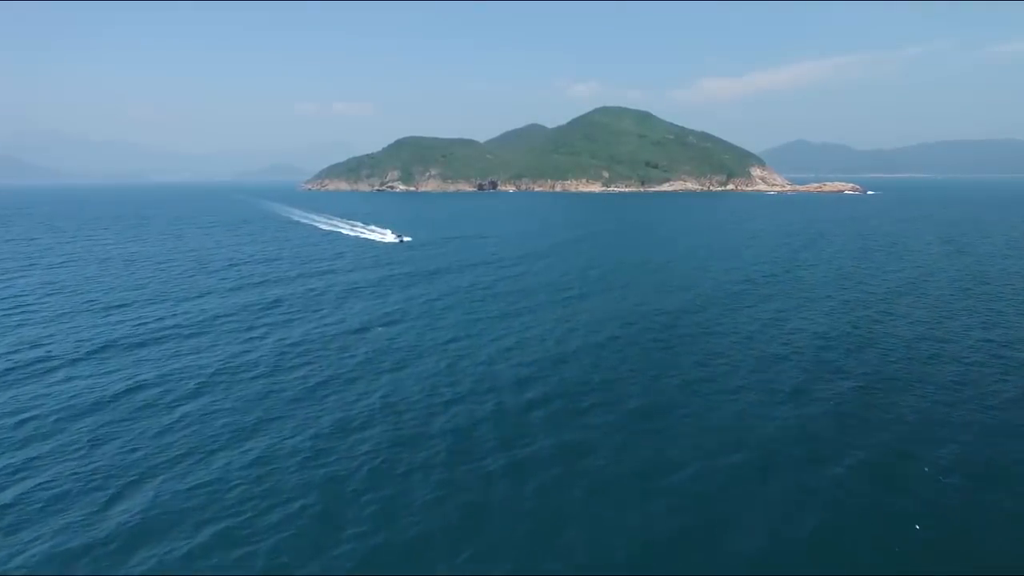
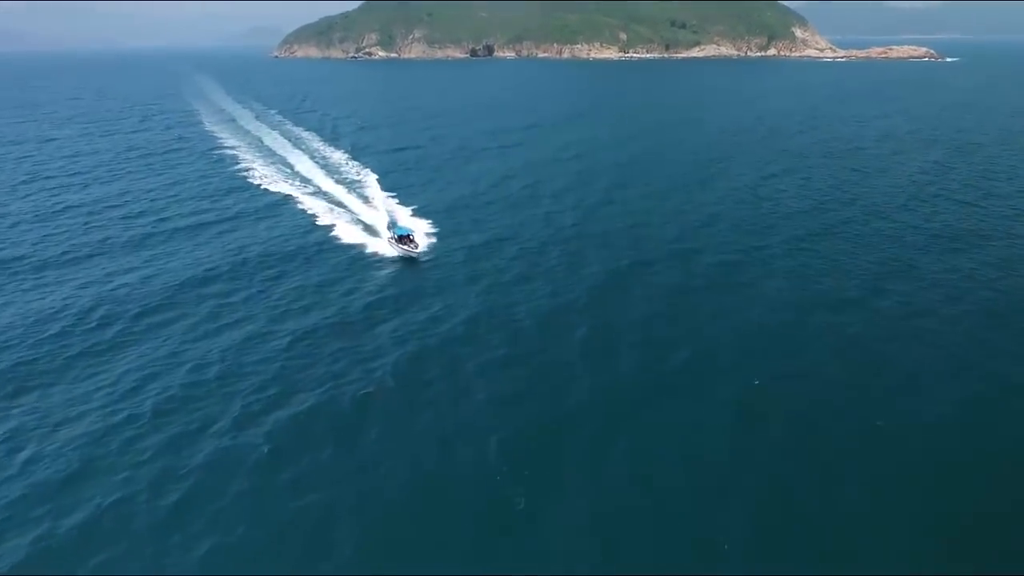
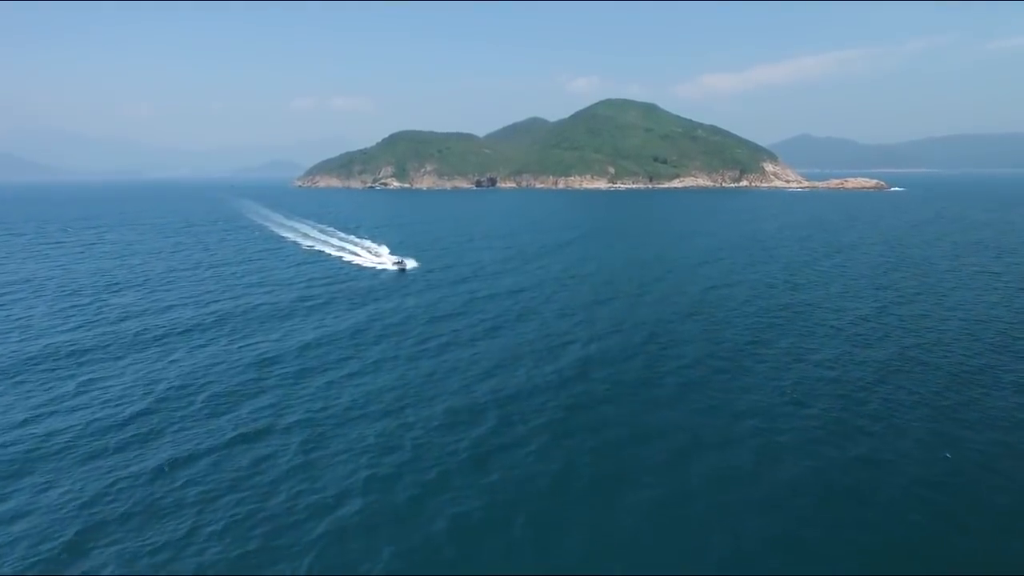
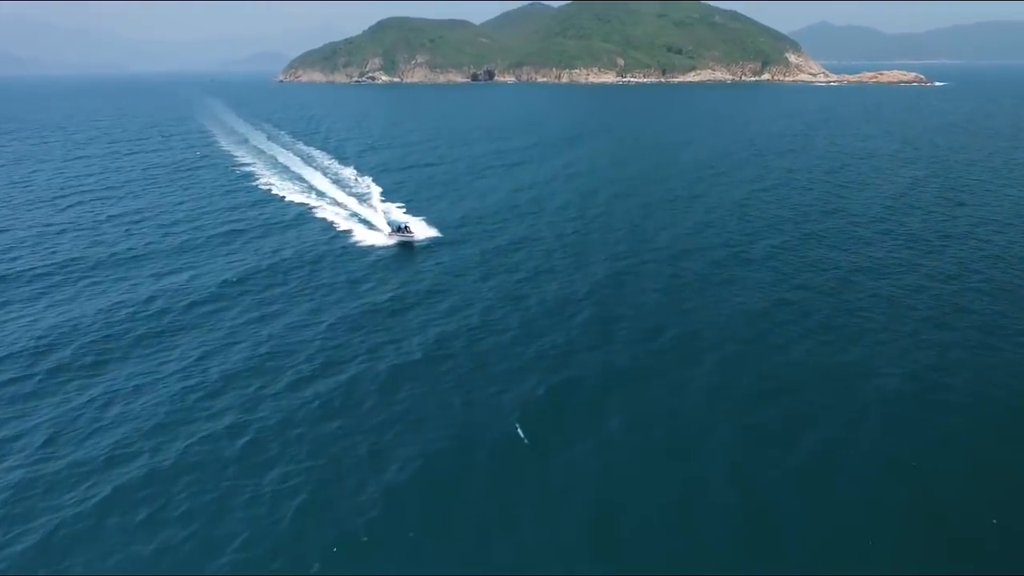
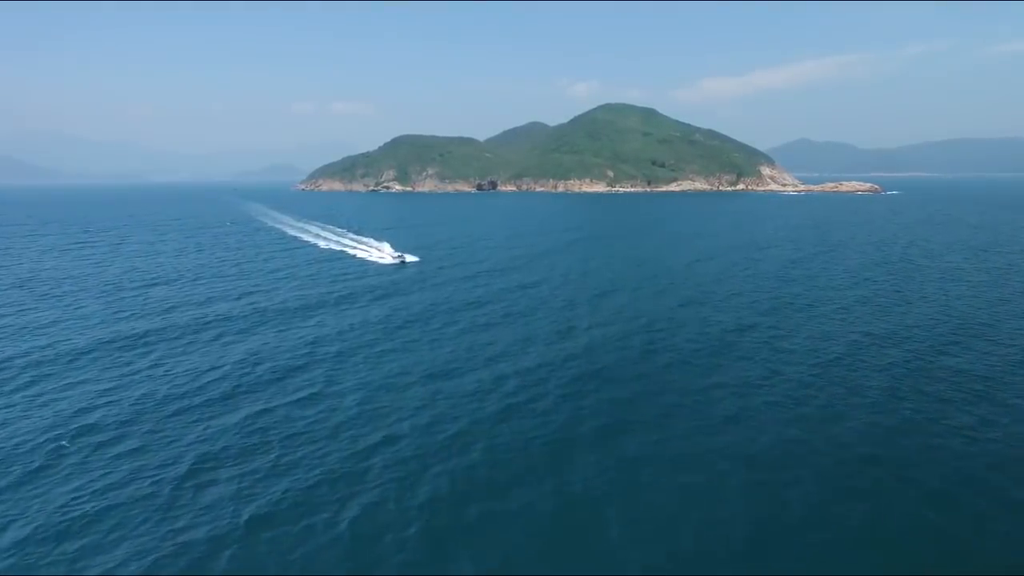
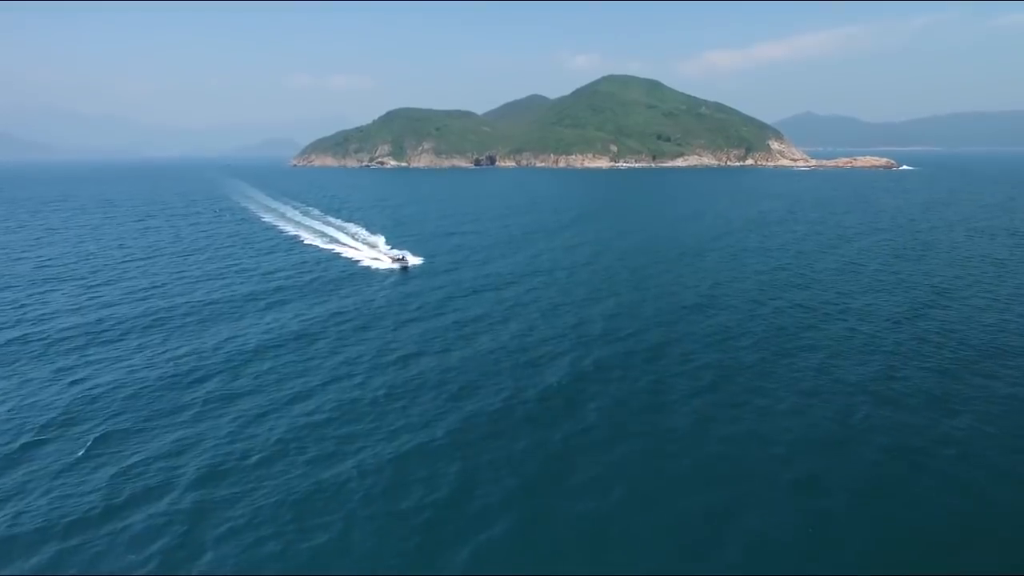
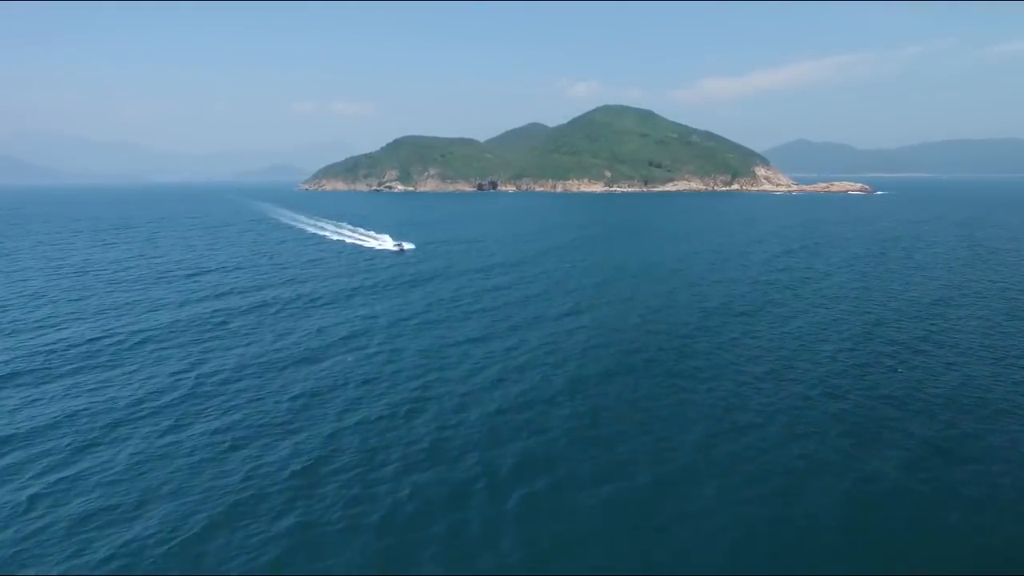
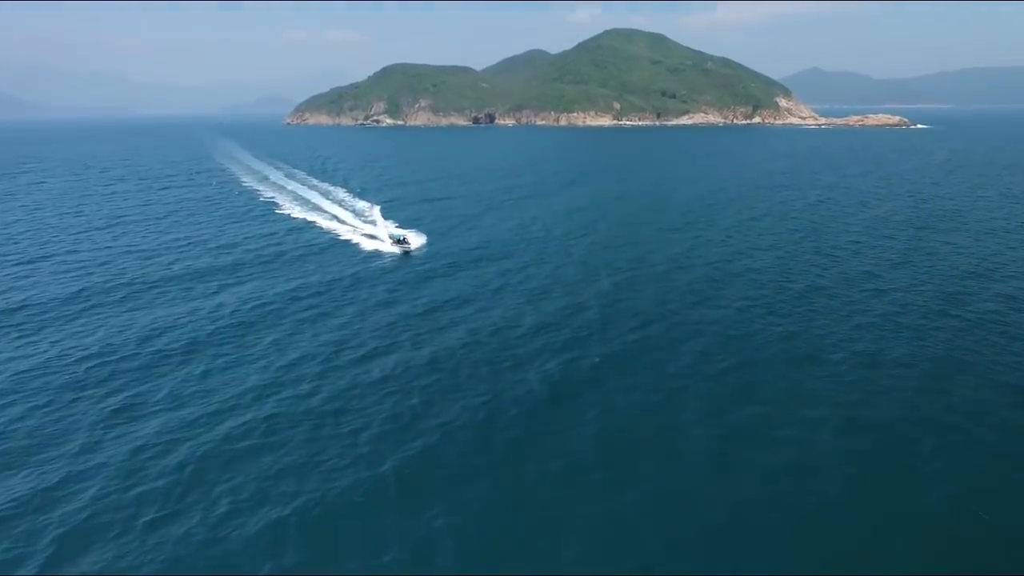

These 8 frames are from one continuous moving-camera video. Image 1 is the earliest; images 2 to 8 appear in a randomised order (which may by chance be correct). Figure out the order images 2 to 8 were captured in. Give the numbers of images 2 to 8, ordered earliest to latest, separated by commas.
7, 5, 3, 6, 8, 4, 2
